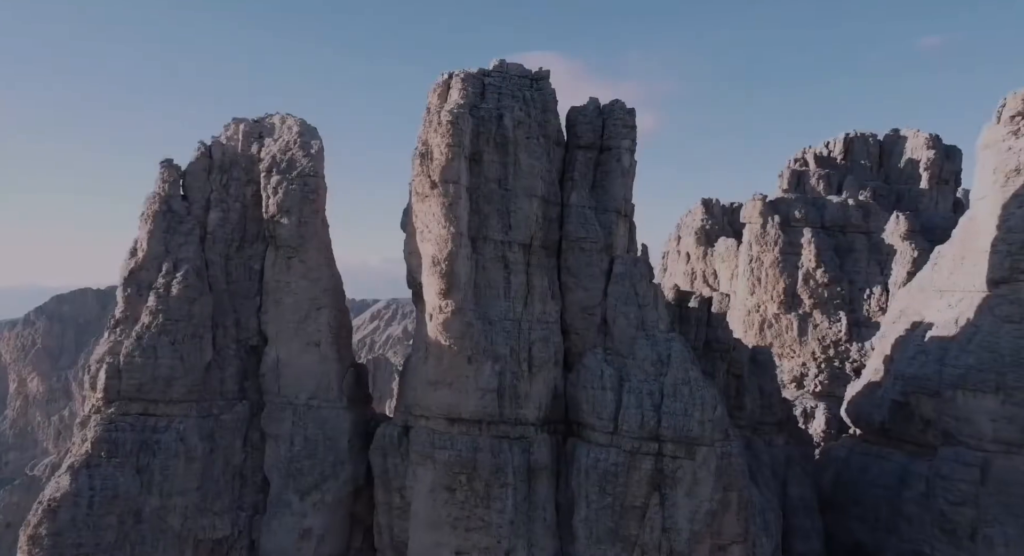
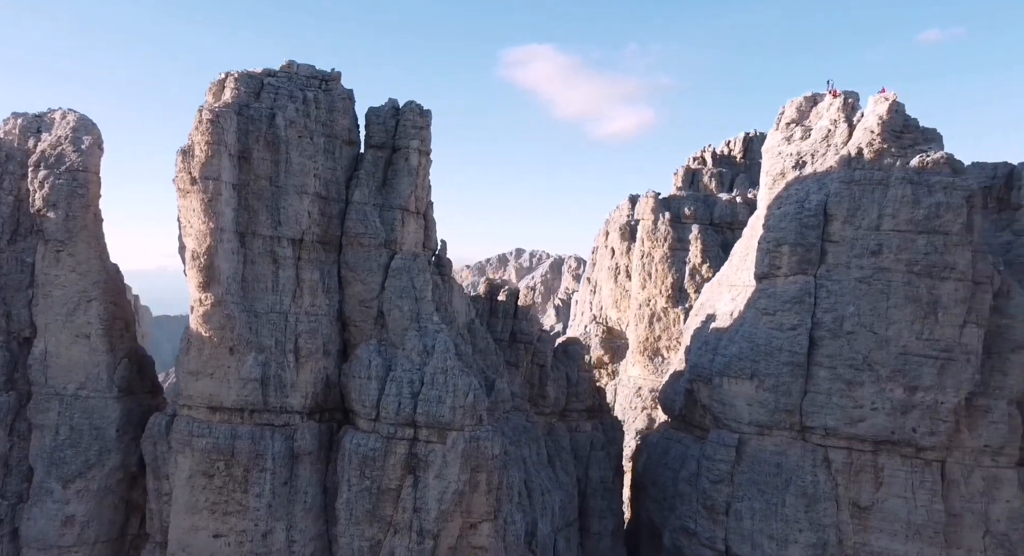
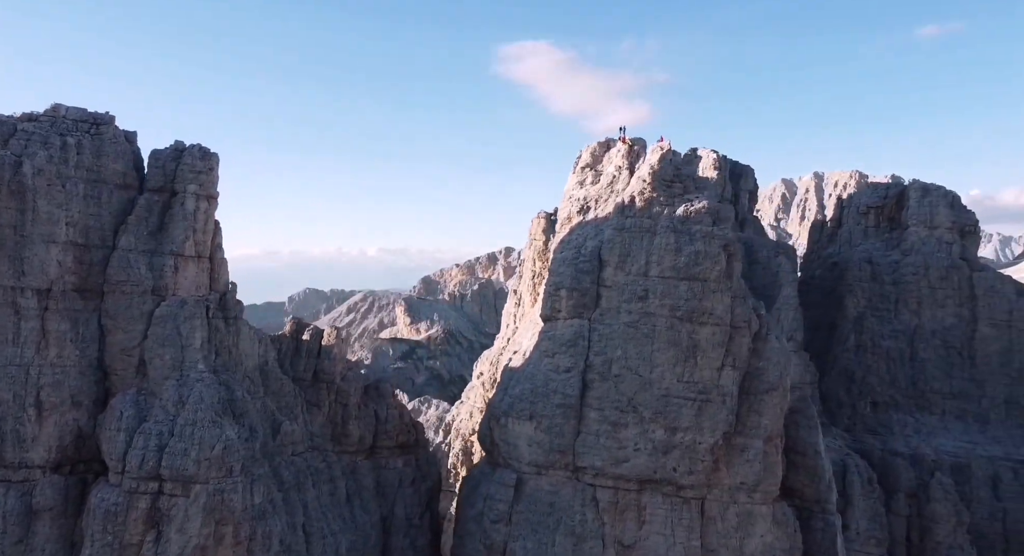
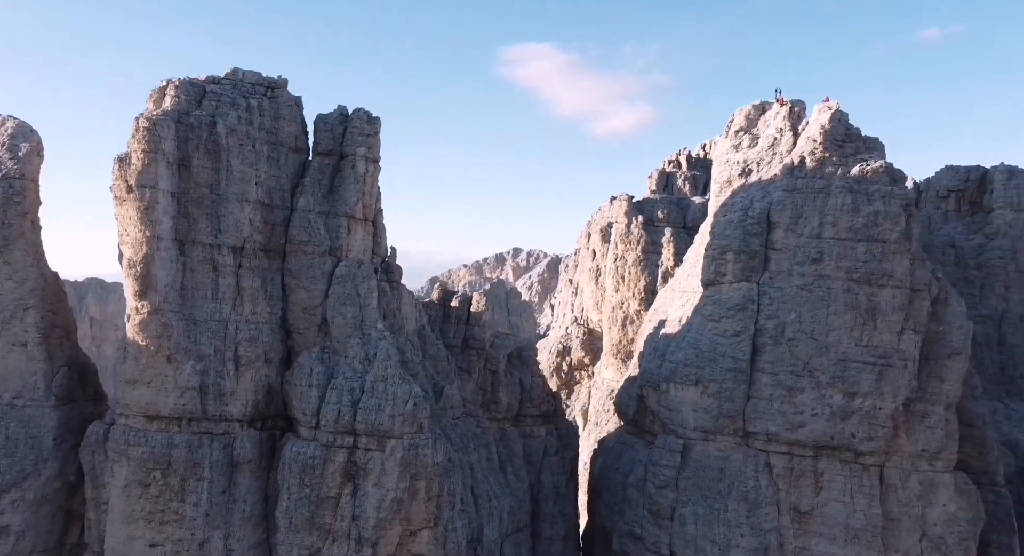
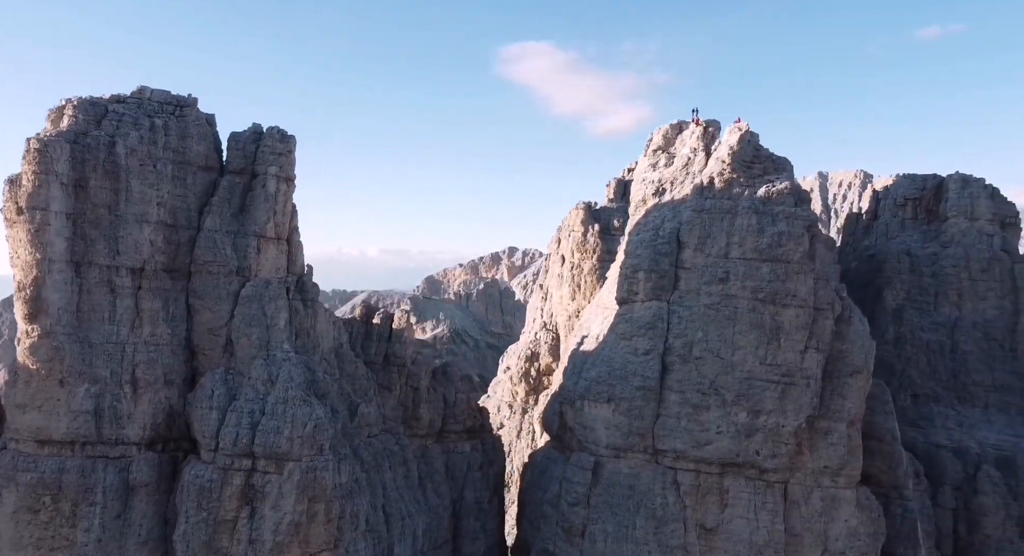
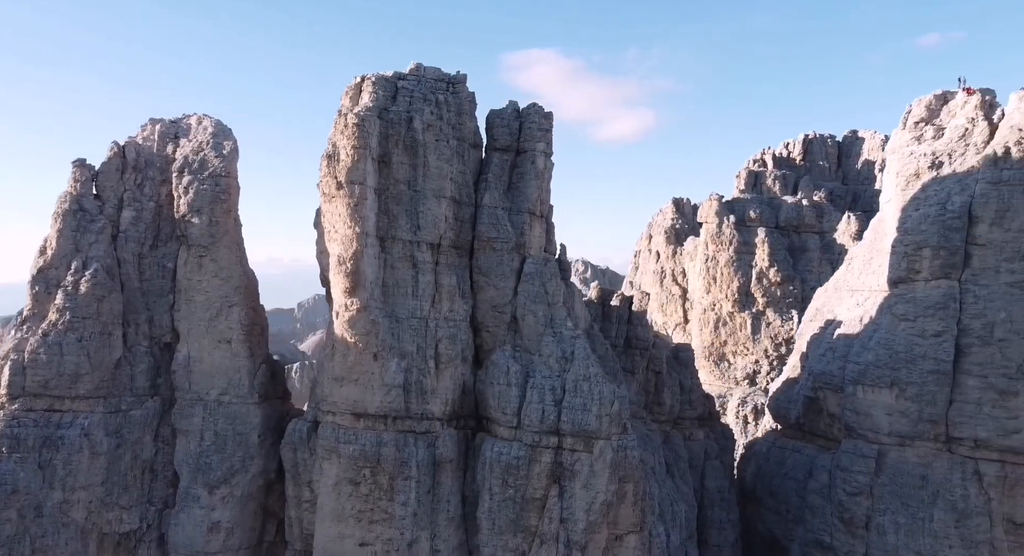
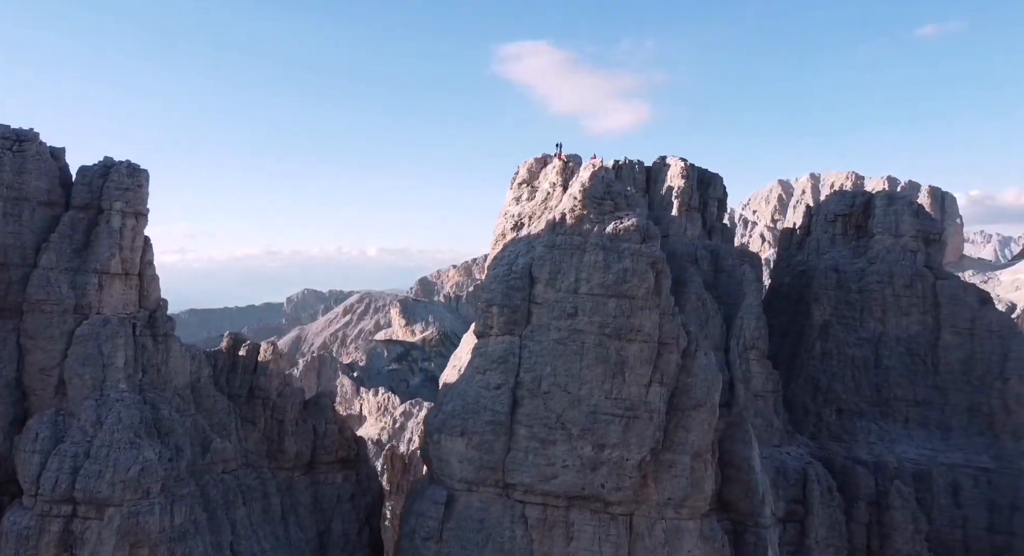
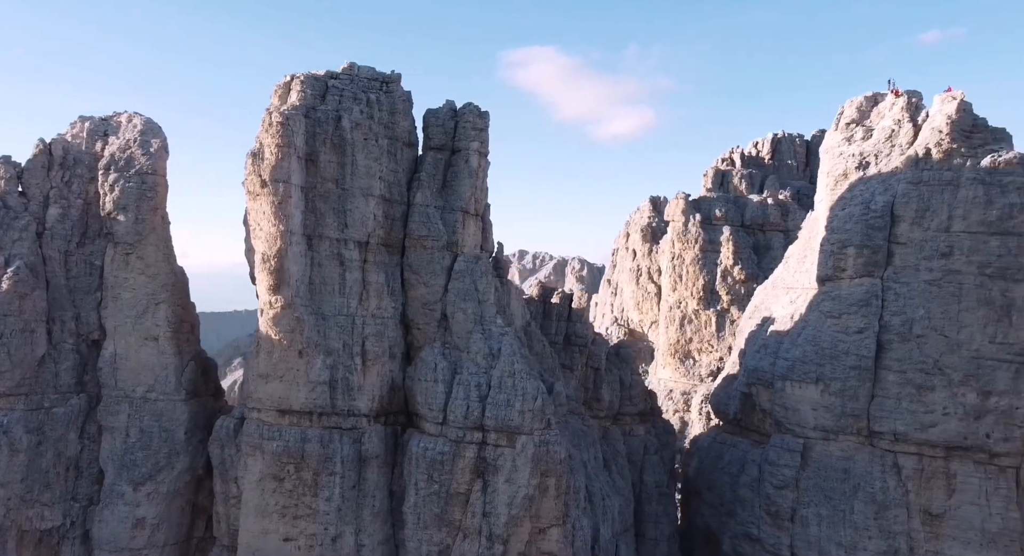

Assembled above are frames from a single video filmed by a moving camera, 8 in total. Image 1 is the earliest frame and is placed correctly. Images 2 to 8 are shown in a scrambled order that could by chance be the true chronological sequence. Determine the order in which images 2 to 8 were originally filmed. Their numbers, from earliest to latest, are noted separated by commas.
6, 8, 2, 4, 5, 3, 7
